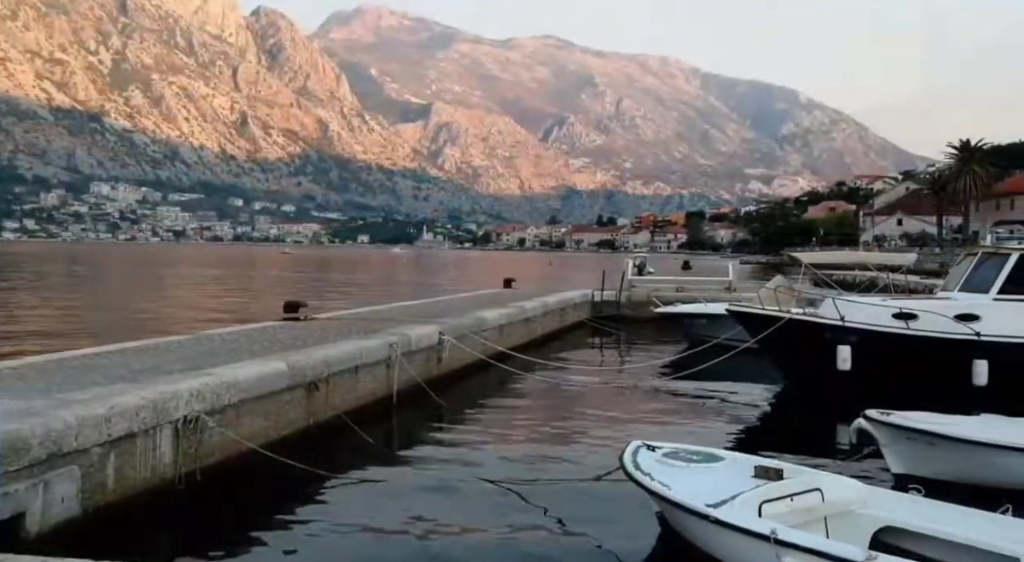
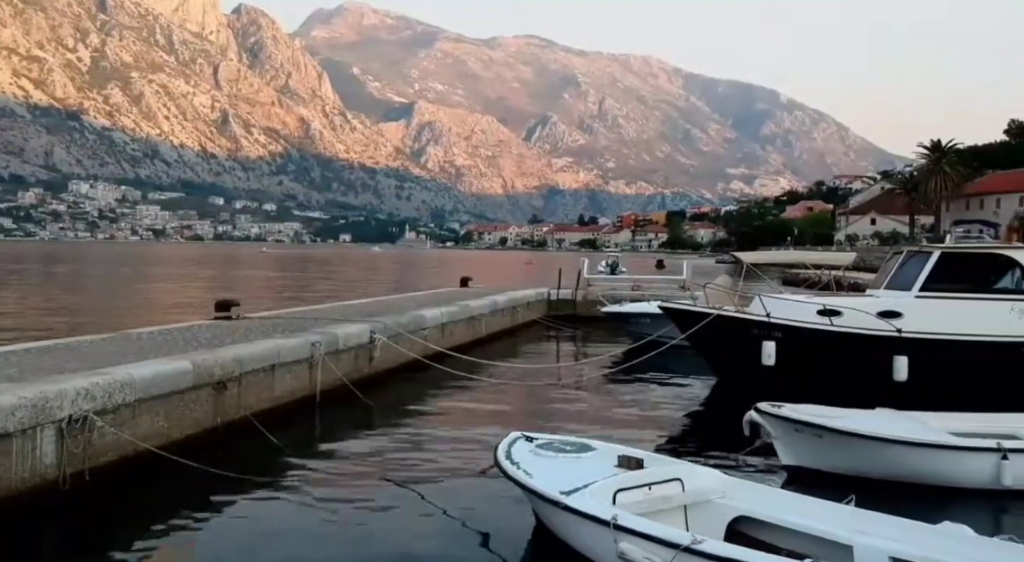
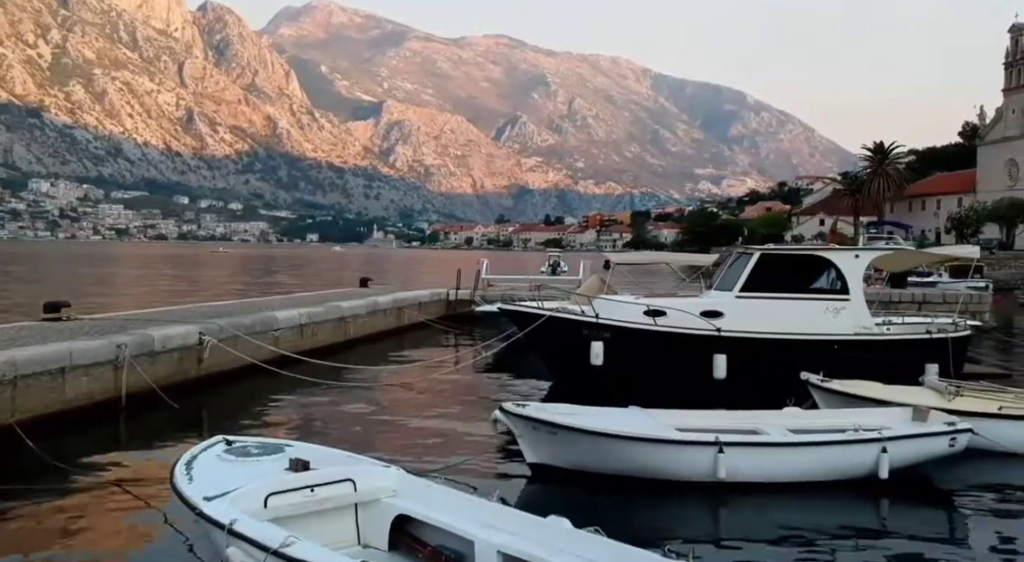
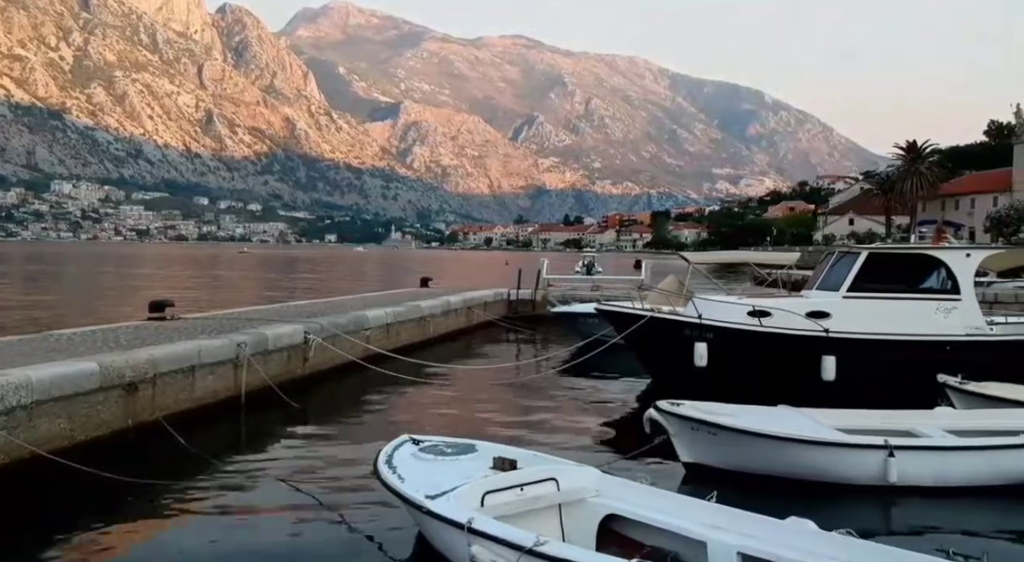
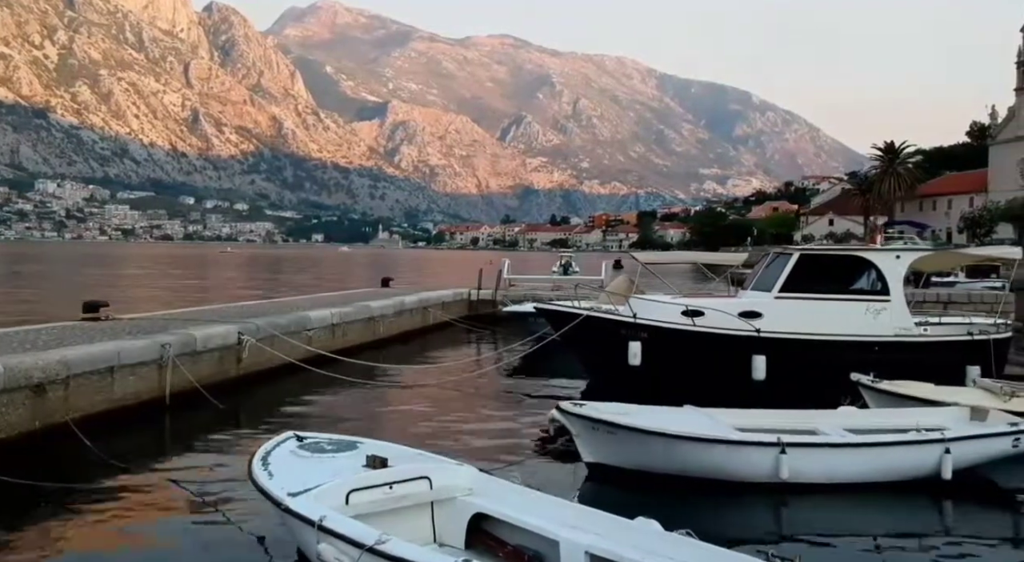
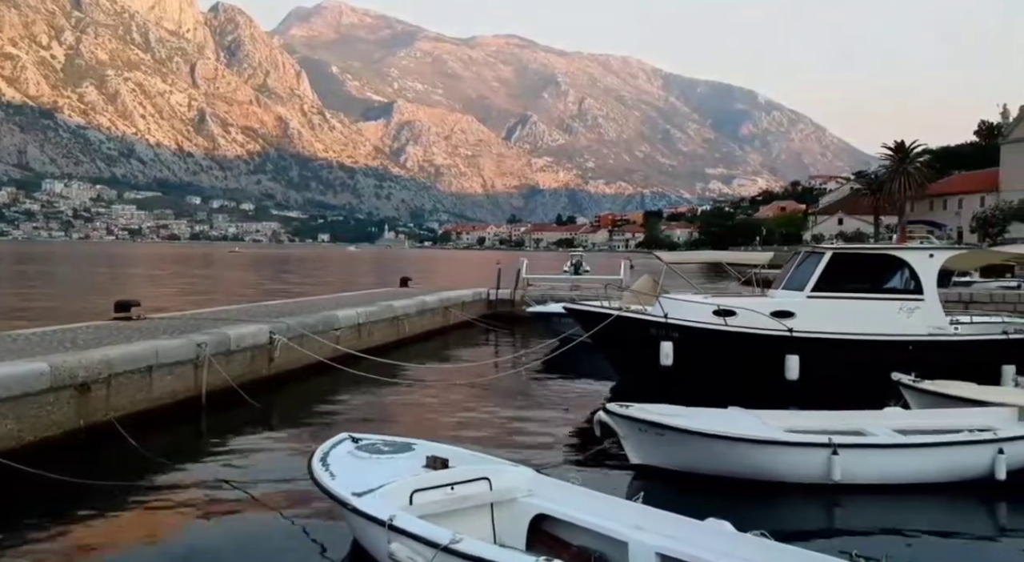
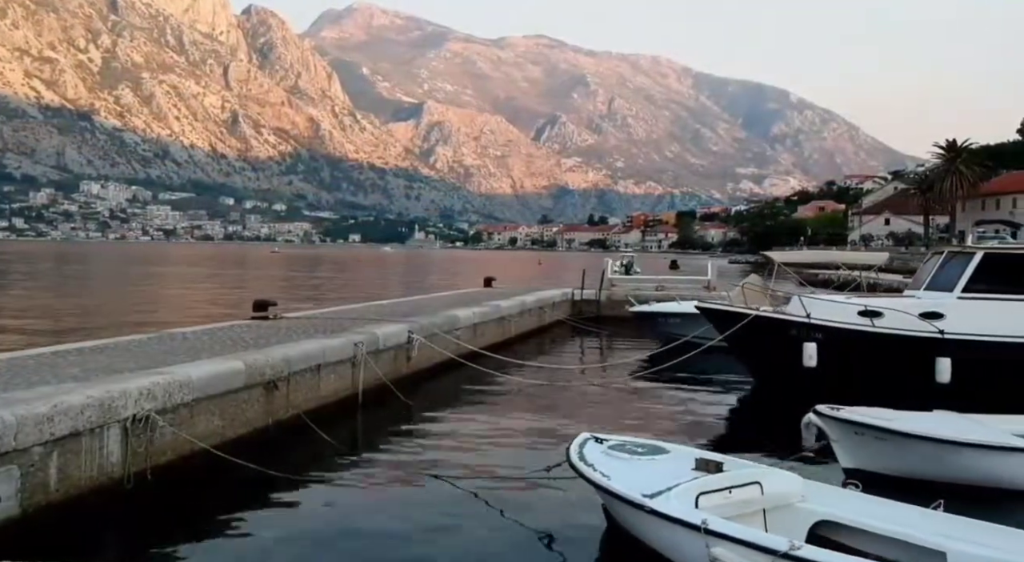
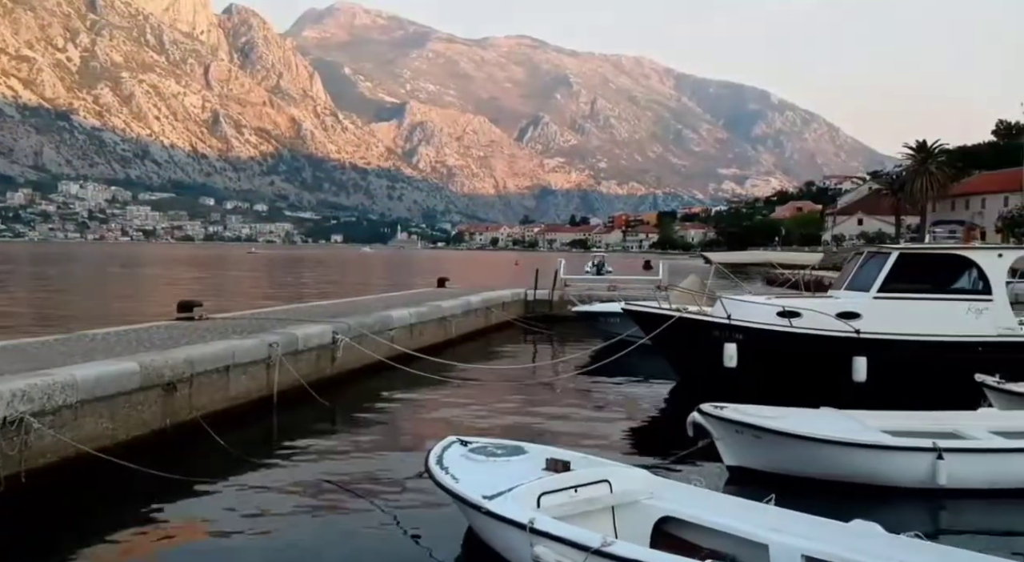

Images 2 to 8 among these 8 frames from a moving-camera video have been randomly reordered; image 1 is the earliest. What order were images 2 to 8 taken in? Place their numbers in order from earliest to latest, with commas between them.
7, 2, 8, 4, 6, 5, 3
